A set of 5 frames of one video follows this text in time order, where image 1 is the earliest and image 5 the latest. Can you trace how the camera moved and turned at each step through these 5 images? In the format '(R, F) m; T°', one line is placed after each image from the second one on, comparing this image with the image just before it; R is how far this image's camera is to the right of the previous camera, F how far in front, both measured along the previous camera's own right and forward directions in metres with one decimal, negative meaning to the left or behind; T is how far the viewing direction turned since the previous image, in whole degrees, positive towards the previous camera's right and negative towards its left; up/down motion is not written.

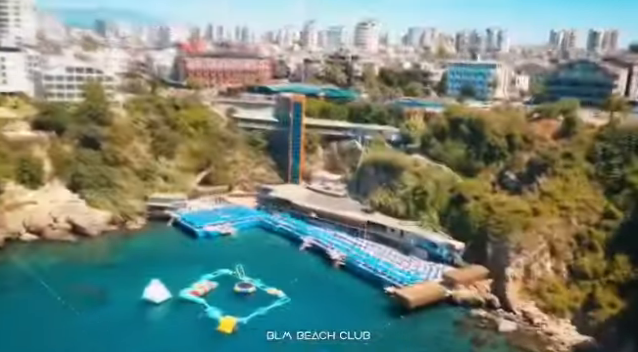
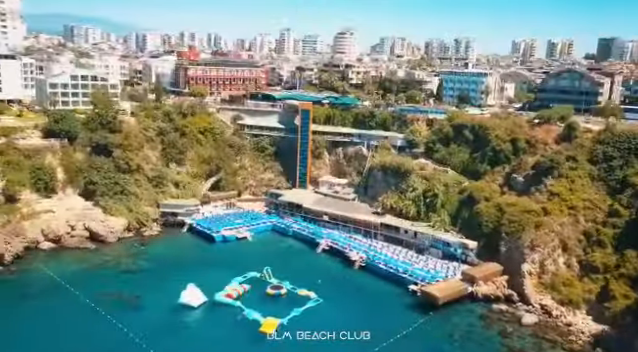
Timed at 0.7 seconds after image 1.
(-4.1, -1.5) m; +4°
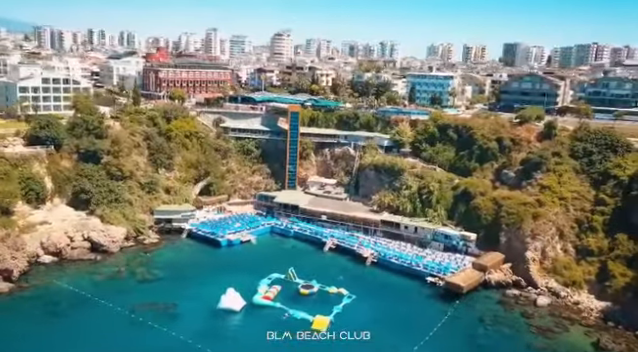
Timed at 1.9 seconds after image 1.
(-8.2, -0.5) m; +10°
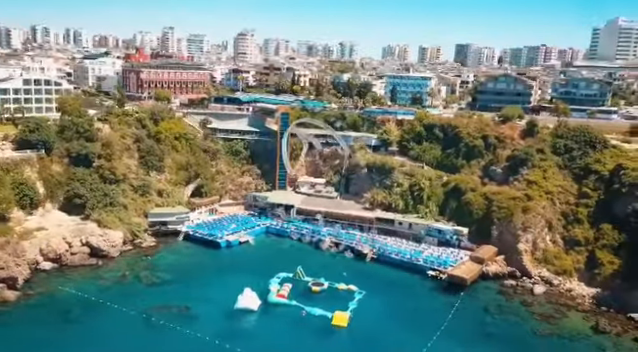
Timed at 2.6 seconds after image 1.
(-4.2, -0.6) m; +5°
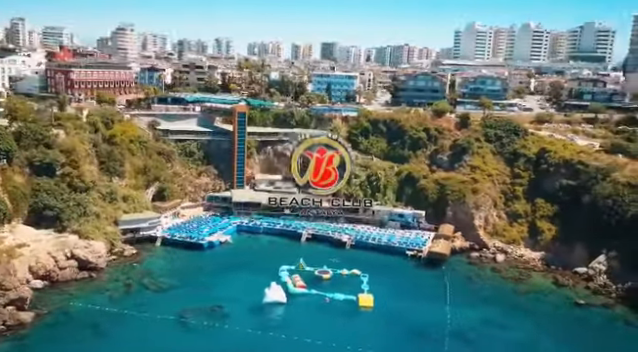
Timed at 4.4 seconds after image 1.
(-11.1, -0.8) m; +16°
